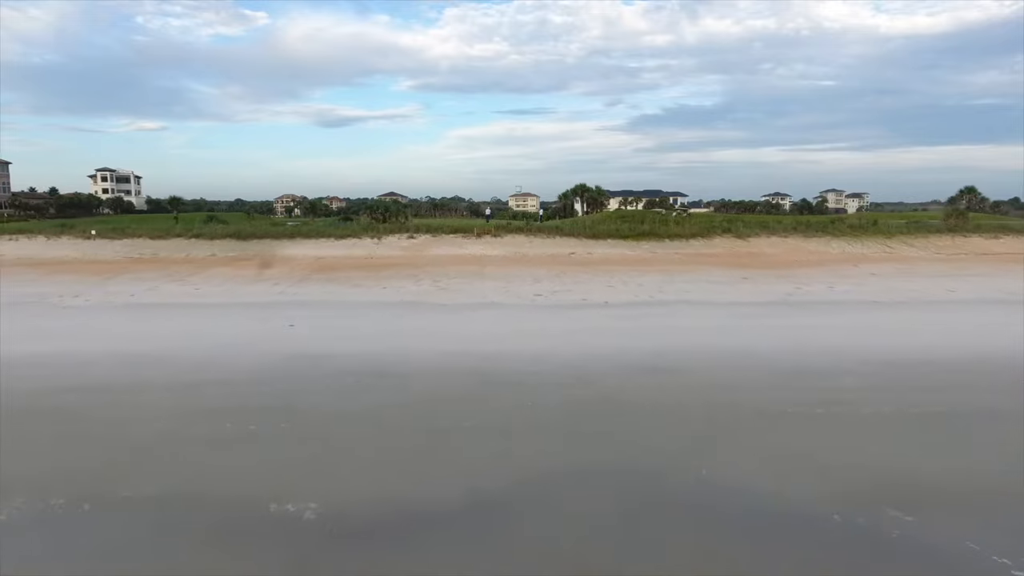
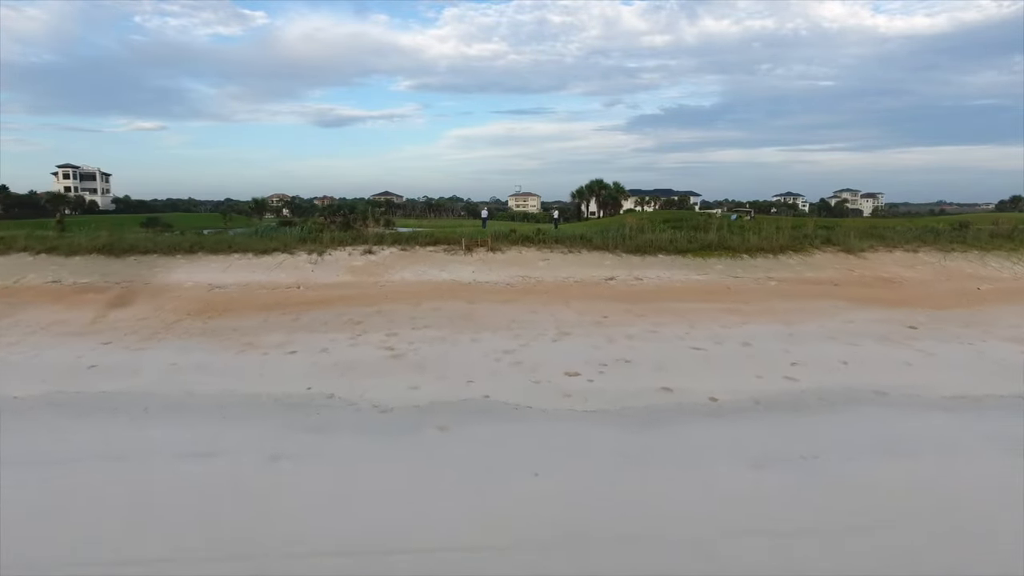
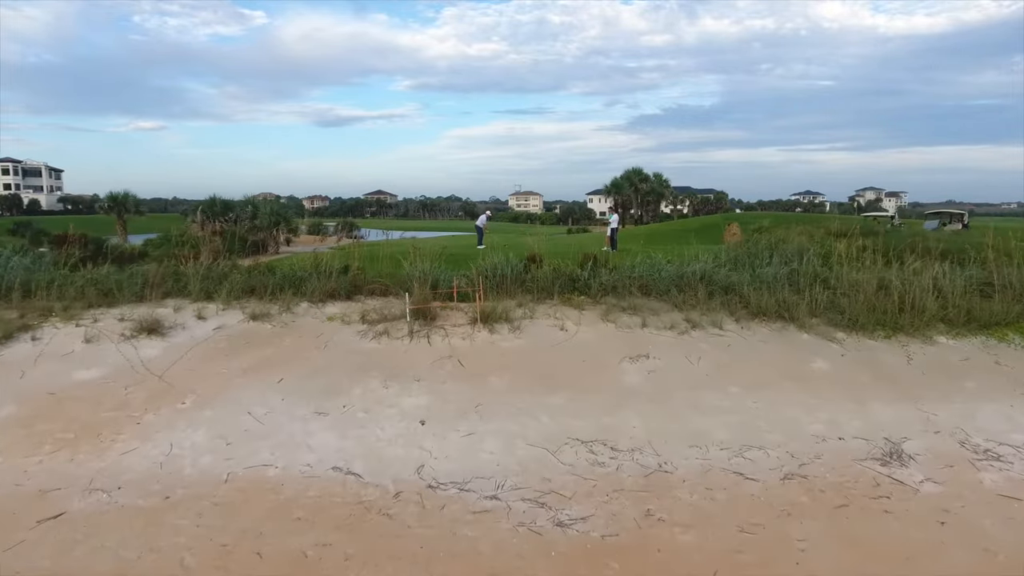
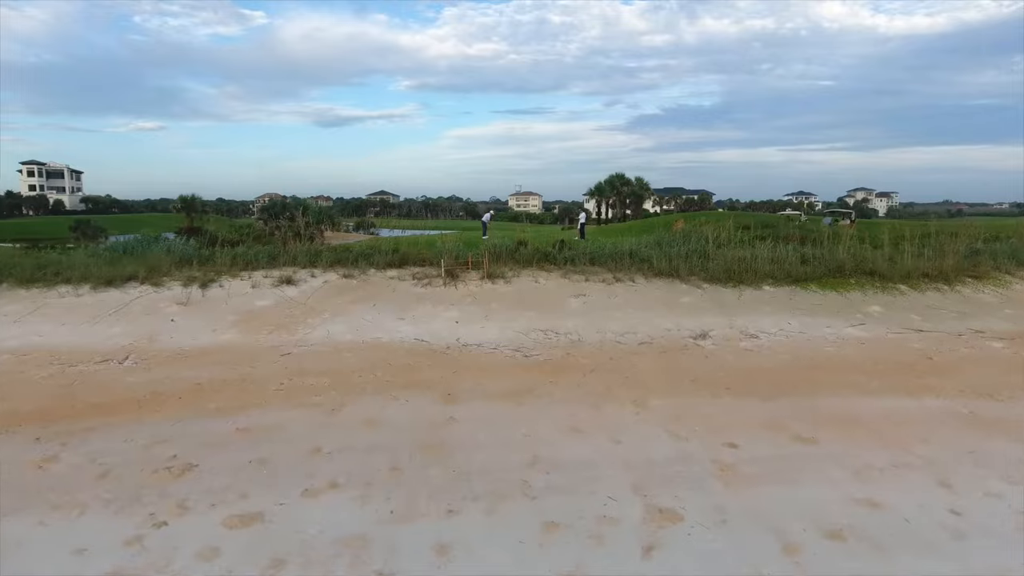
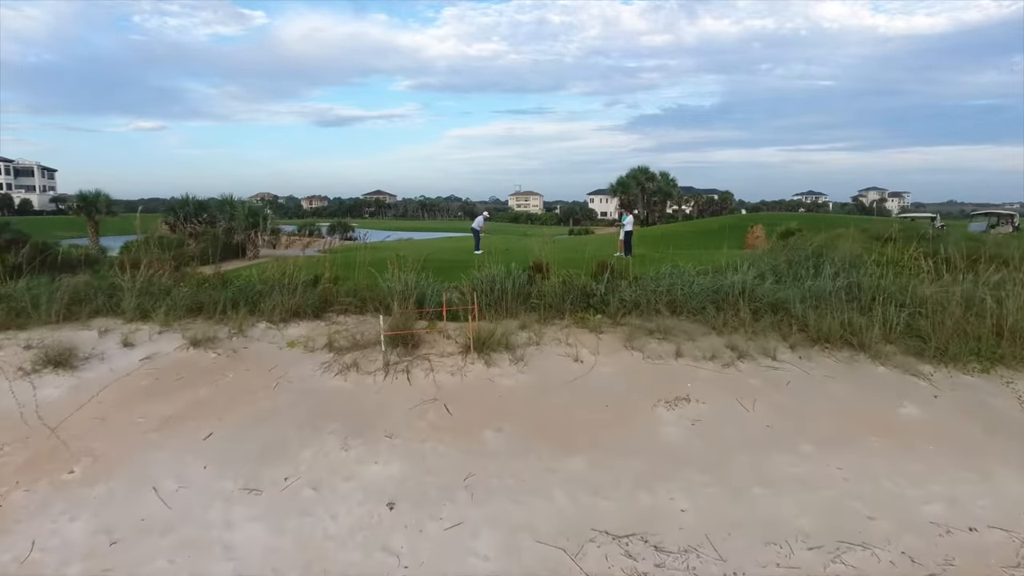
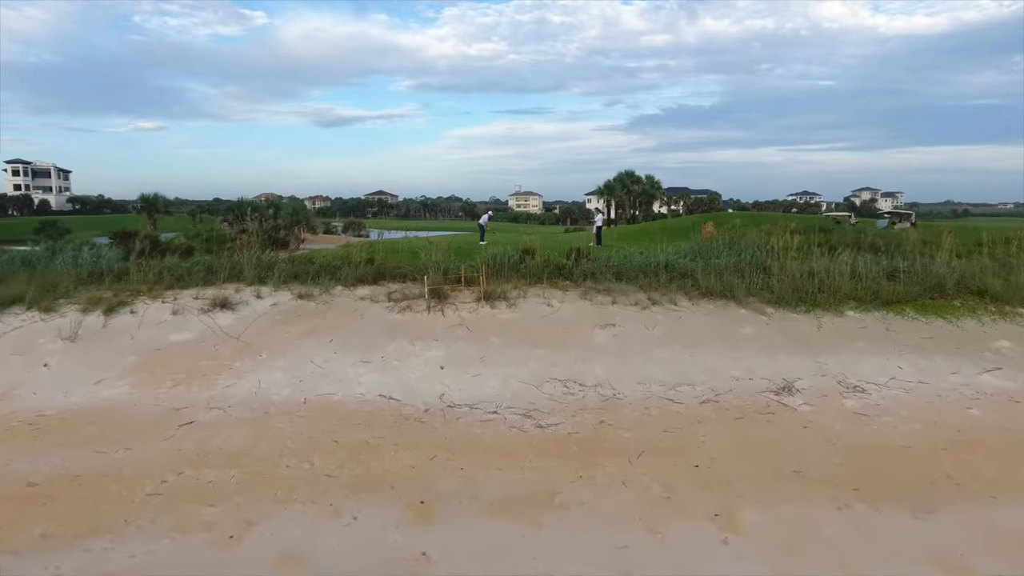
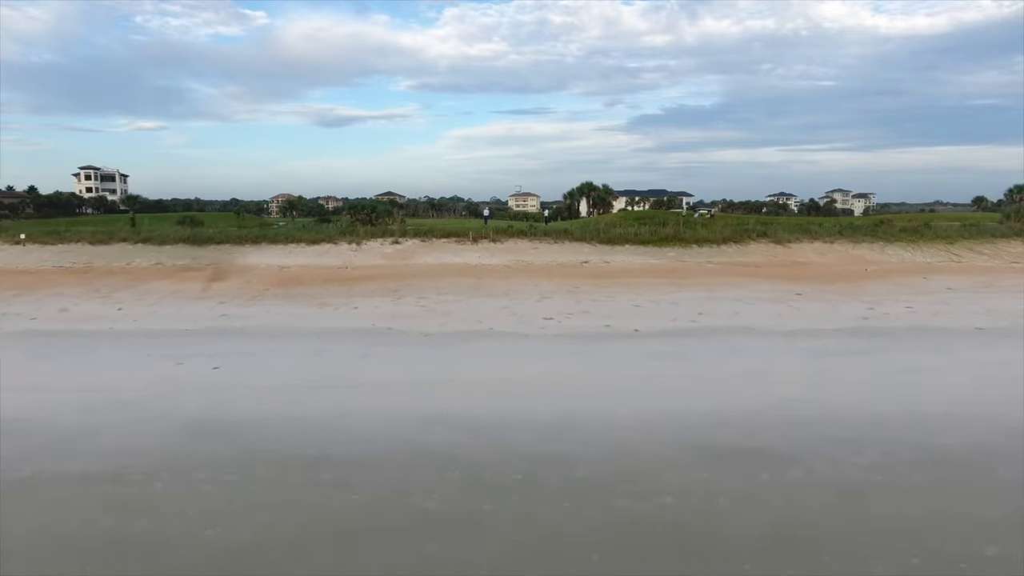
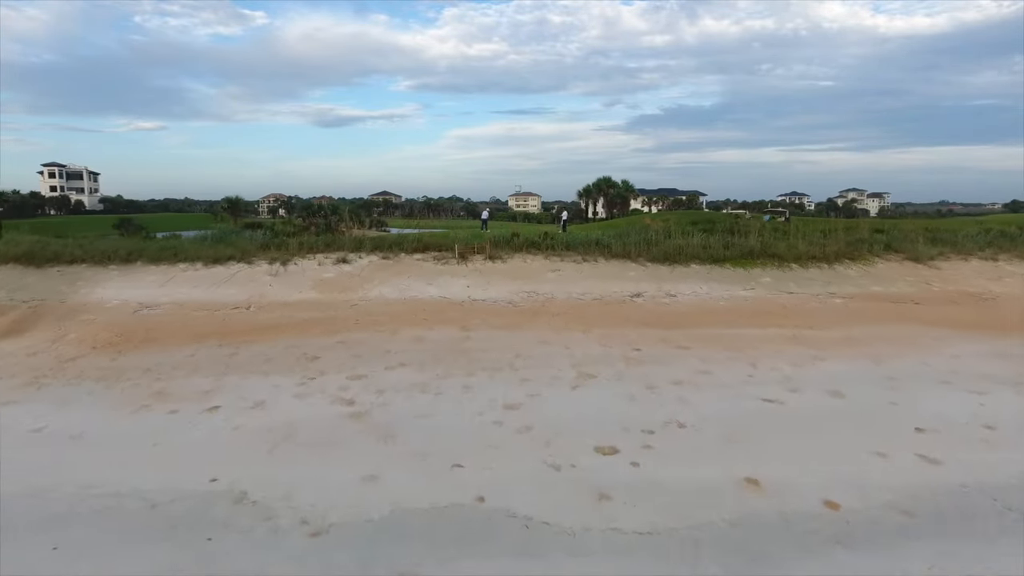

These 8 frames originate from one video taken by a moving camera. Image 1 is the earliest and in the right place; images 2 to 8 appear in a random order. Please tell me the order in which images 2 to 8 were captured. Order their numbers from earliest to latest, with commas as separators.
7, 2, 8, 4, 6, 3, 5
